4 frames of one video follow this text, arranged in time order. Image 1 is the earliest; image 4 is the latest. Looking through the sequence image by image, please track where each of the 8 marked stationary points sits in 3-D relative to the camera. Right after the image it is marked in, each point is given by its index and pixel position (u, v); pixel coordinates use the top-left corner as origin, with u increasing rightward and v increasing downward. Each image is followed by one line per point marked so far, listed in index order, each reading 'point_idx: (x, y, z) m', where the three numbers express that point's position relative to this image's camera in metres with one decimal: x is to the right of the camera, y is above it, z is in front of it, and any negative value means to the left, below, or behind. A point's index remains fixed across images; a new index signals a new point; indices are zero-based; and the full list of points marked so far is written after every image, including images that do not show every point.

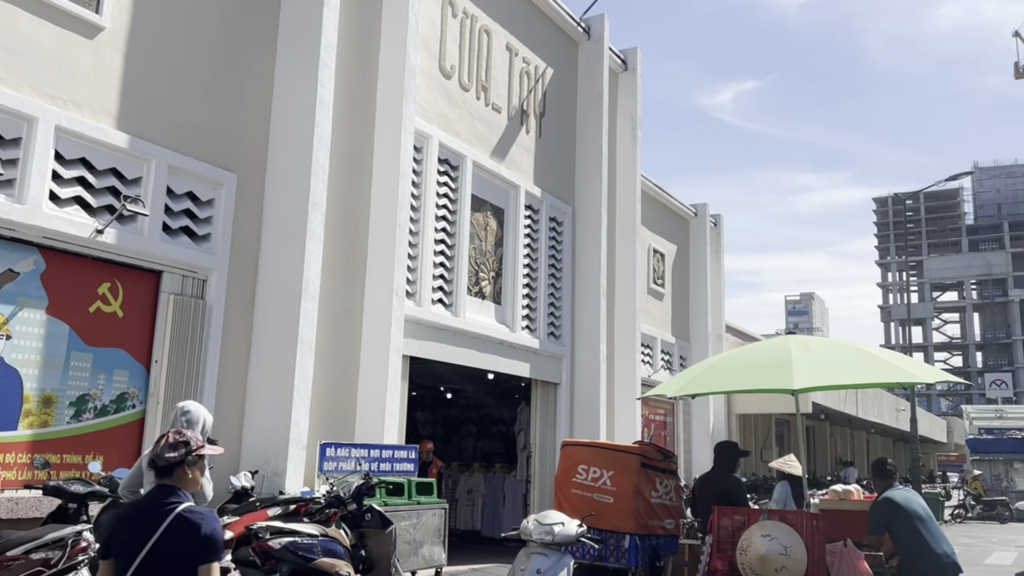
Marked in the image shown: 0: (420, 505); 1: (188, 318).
0: (-0.9, -2.2, +8.6) m
1: (-3.0, -0.3, +7.9) m
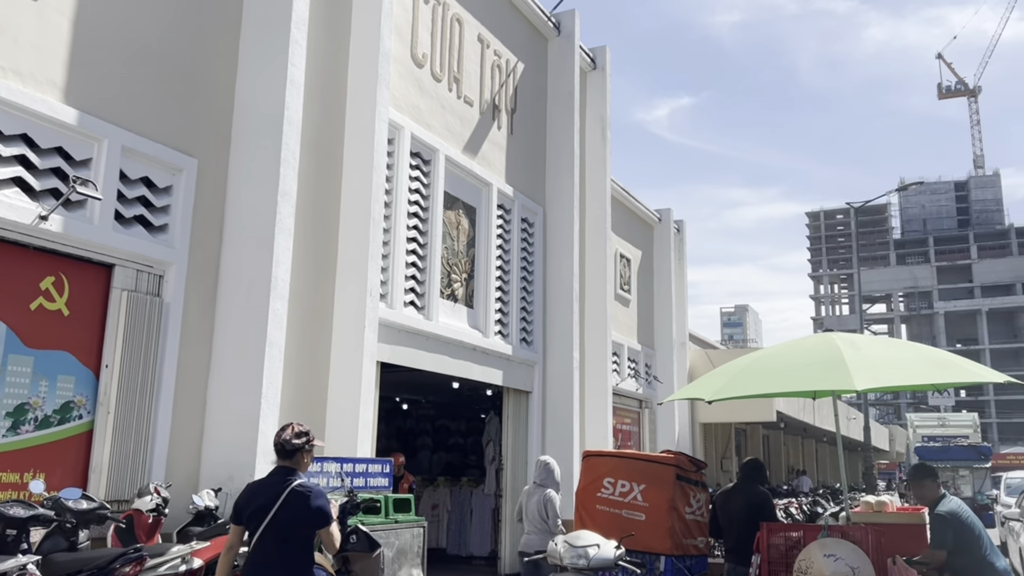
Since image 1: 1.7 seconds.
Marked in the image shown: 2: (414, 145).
0: (-1.0, -2.2, +7.8) m
1: (-3.0, -0.2, +7.0) m
2: (-1.2, +1.8, +10.5) m
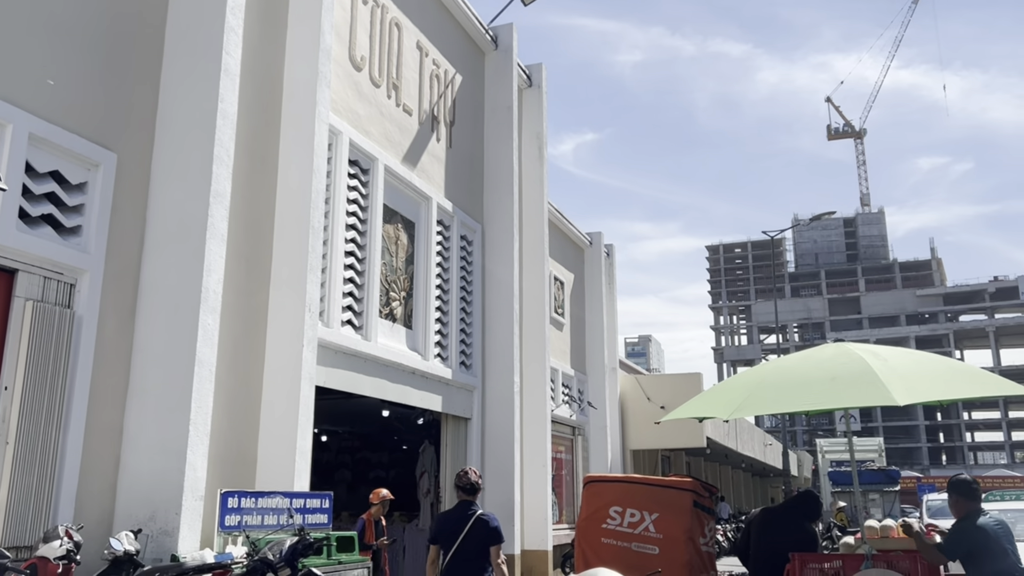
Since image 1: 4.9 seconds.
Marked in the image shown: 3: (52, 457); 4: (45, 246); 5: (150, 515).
0: (-1.4, -2.3, +7.0) m
1: (-3.3, -0.3, +6.1) m
2: (-1.8, +1.5, +9.8) m
3: (-3.2, -1.2, +6.0) m
4: (-3.3, +0.3, +6.1) m
5: (-2.7, -1.7, +6.4) m
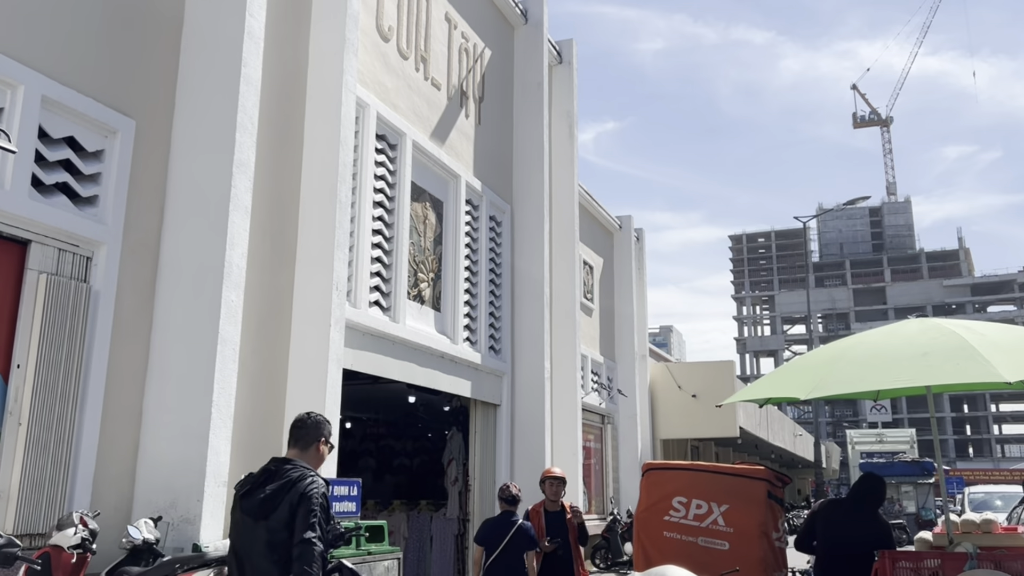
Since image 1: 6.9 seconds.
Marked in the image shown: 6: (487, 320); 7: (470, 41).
0: (-1.1, -2.1, +6.6) m
1: (-3.0, -0.1, +5.7) m
2: (-1.4, +1.8, +9.4) m
3: (-2.9, -1.0, +5.6) m
4: (-3.0, +0.5, +5.7) m
5: (-2.4, -1.5, +6.0) m
6: (-0.3, -0.4, +11.5) m
7: (-0.6, +3.4, +11.9) m
